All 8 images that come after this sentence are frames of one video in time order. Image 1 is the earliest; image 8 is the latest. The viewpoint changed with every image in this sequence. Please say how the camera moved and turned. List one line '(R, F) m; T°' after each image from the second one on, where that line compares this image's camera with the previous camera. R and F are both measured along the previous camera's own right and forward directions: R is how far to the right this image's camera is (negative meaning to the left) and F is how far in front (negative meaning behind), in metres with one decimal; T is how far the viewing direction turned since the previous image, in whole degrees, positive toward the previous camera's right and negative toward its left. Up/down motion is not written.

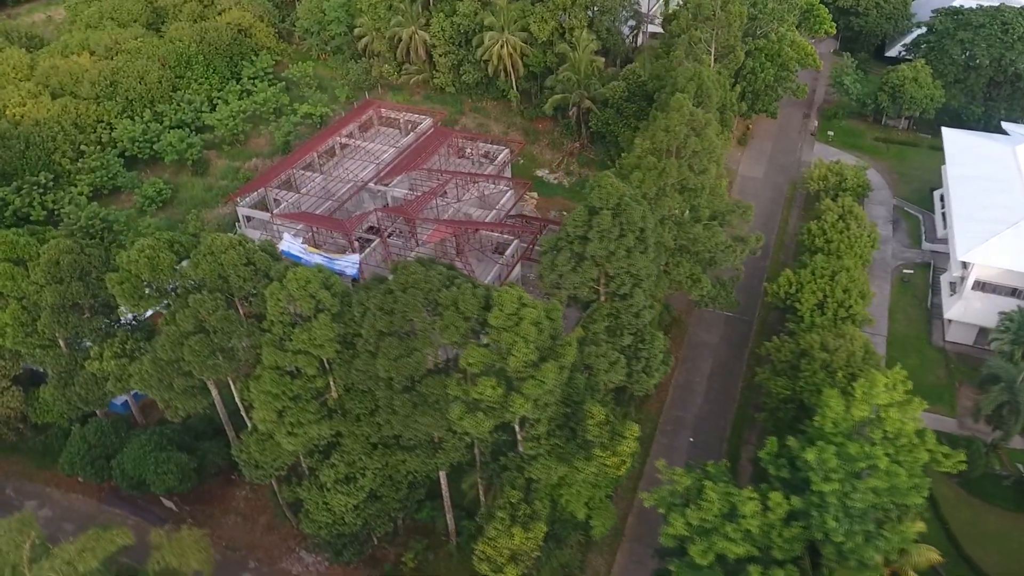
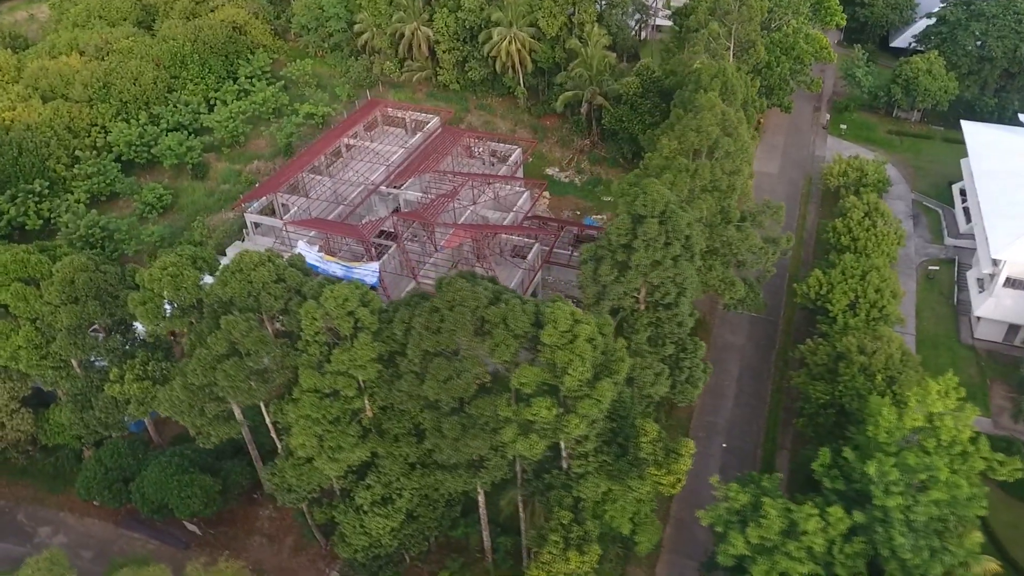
(-1.8, +0.8) m; +1°
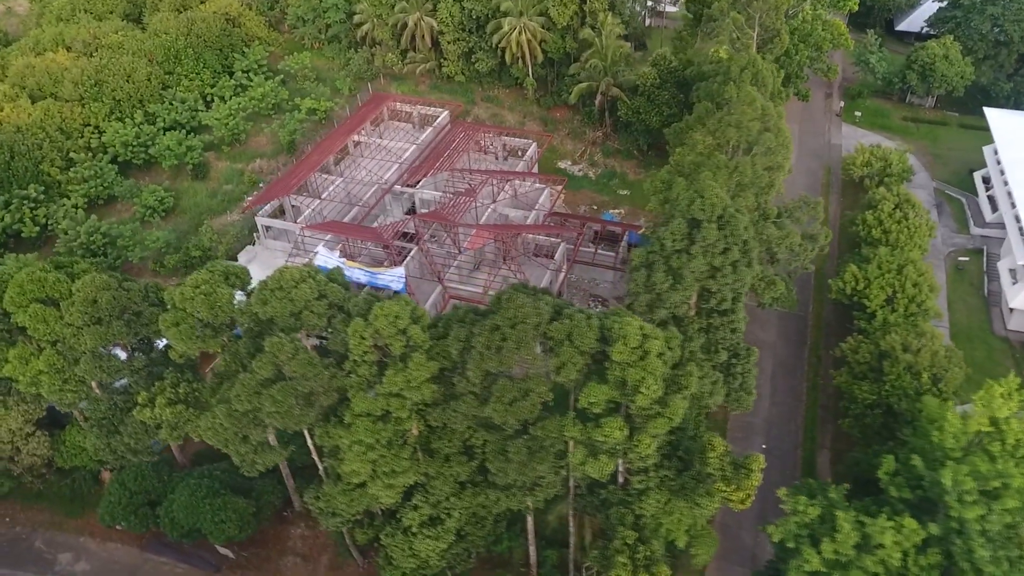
(-2.1, +1.0) m; +2°
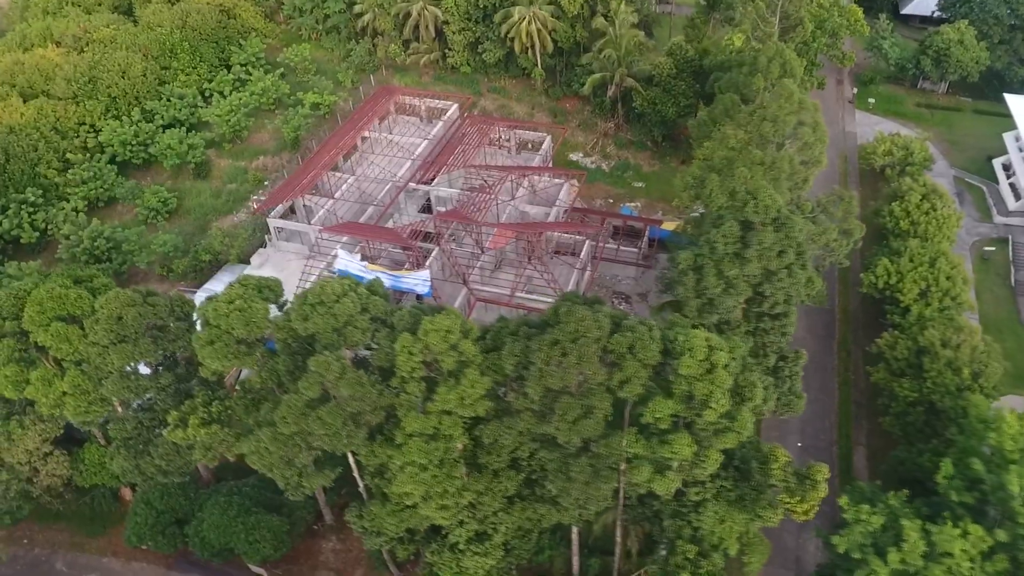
(-1.8, +0.8) m; +1°
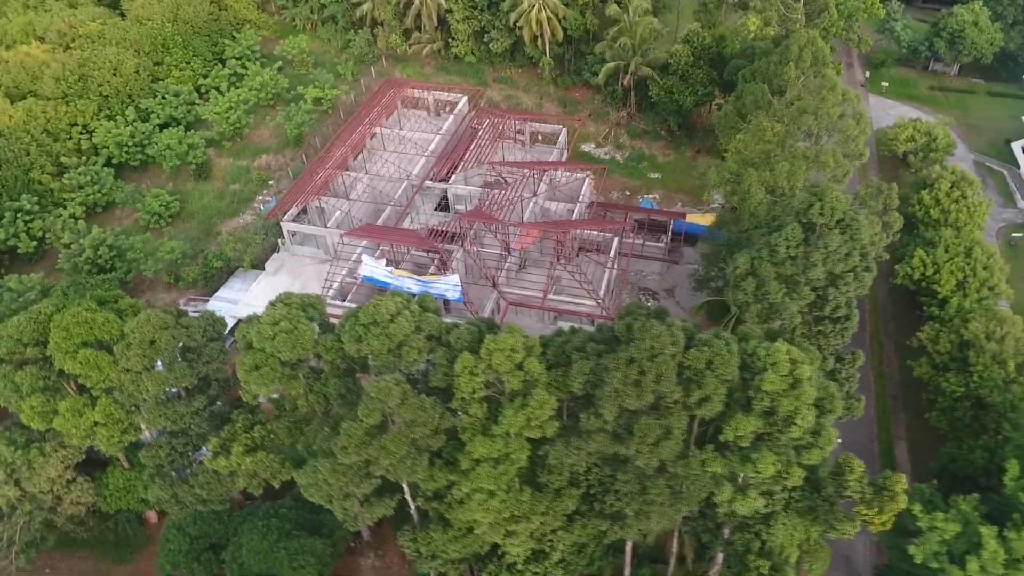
(-2.1, +0.9) m; +2°
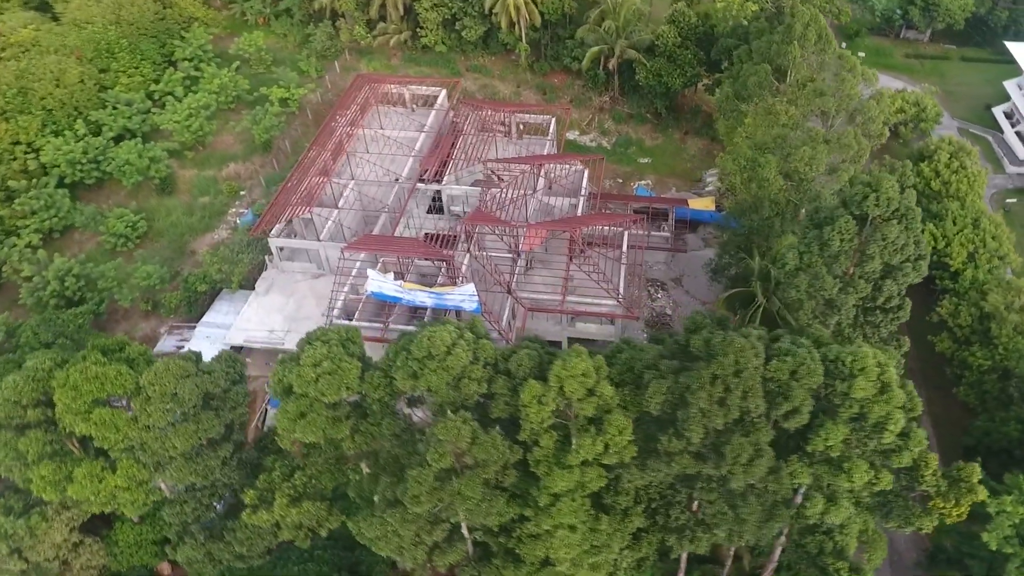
(-2.7, +1.3) m; +4°
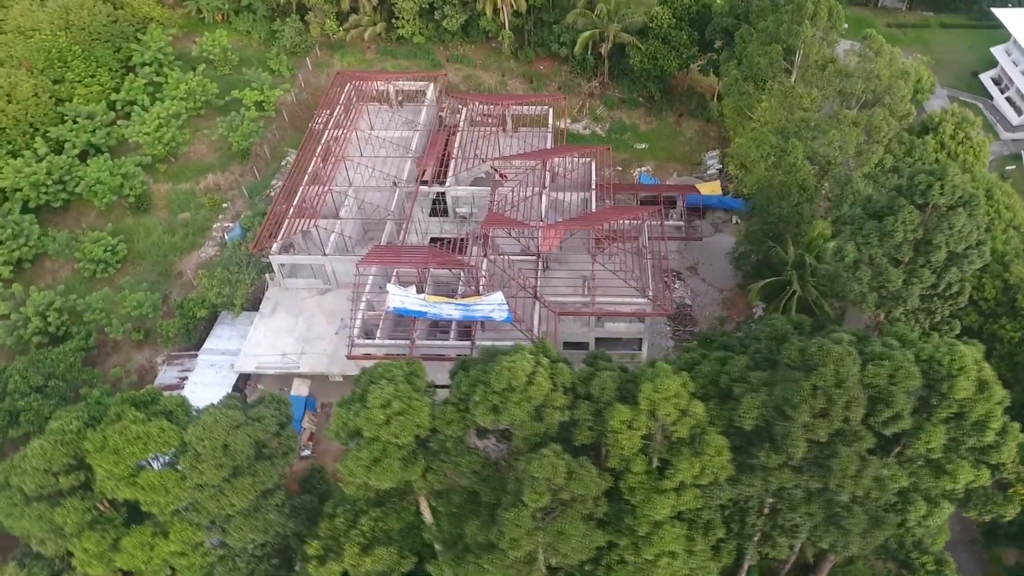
(-2.8, +1.1) m; +4°
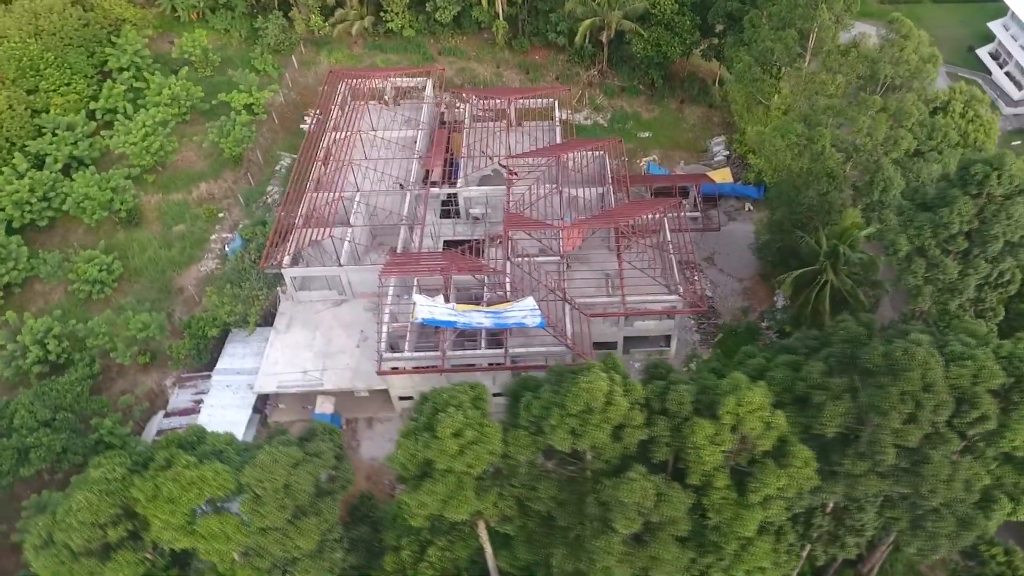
(-2.2, +0.8) m; +3°
